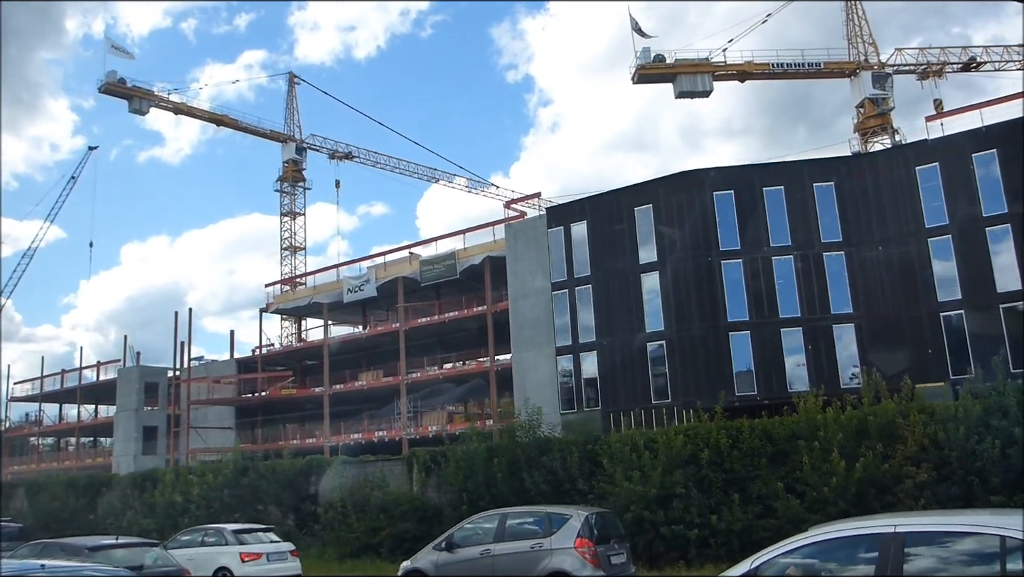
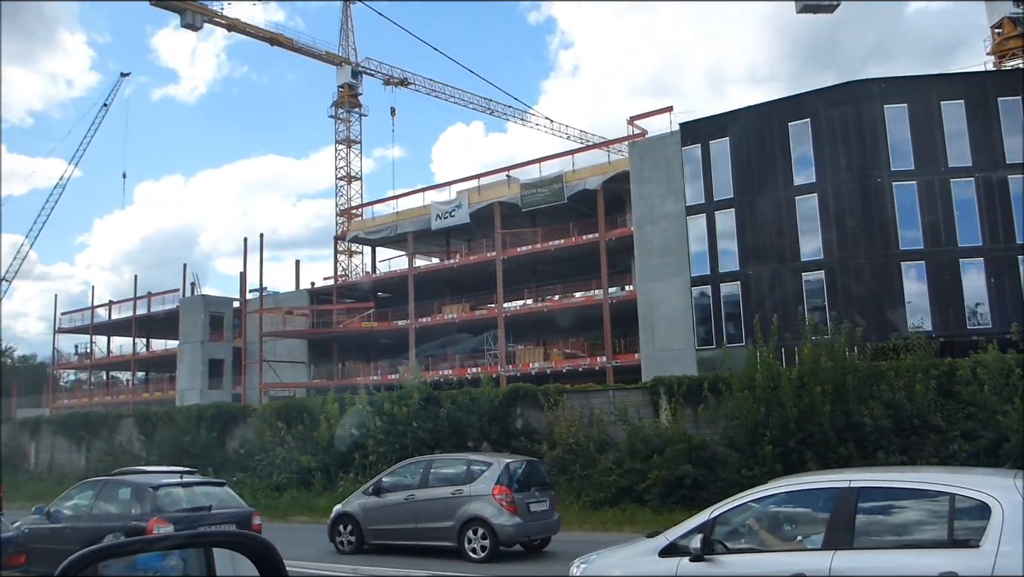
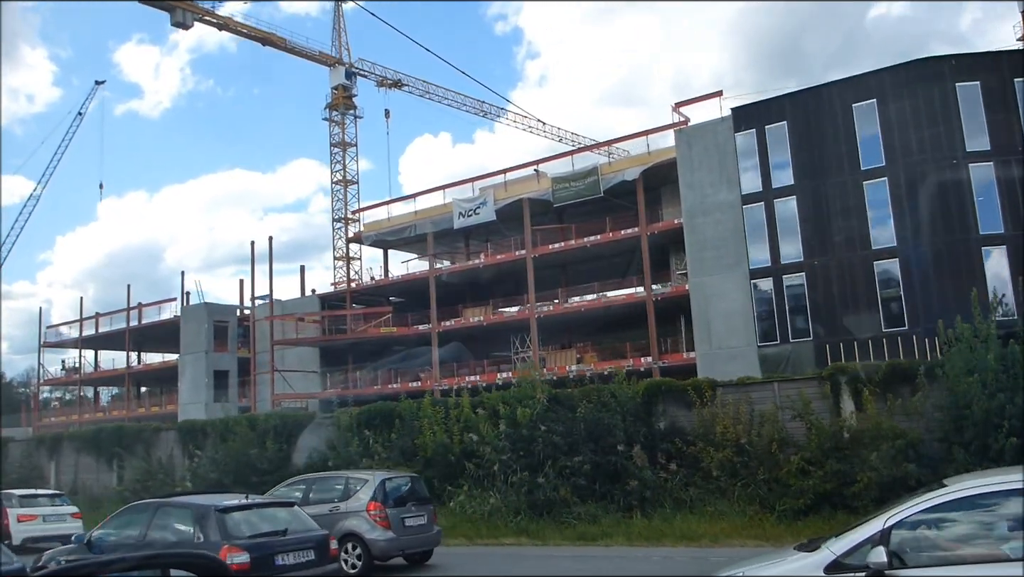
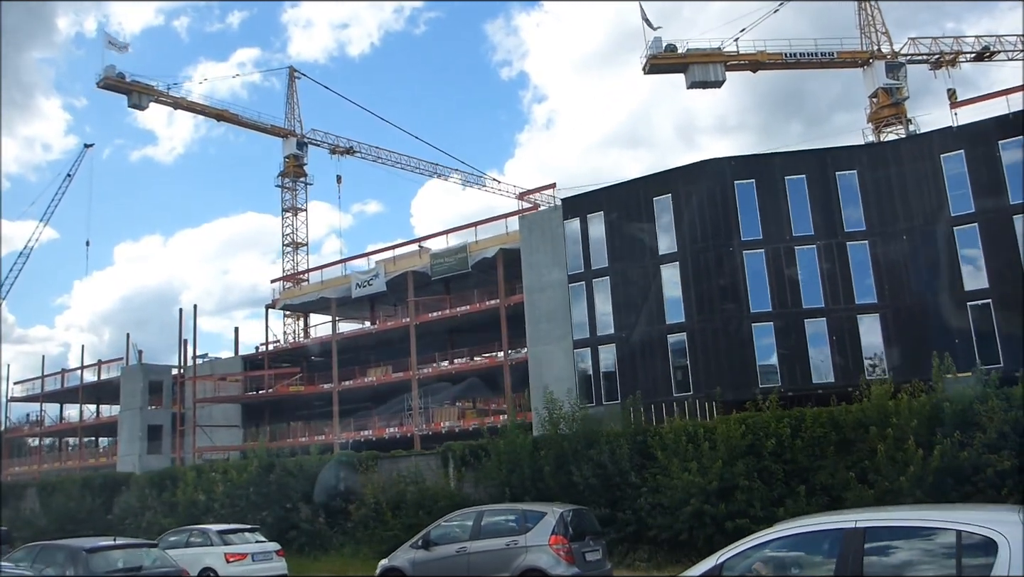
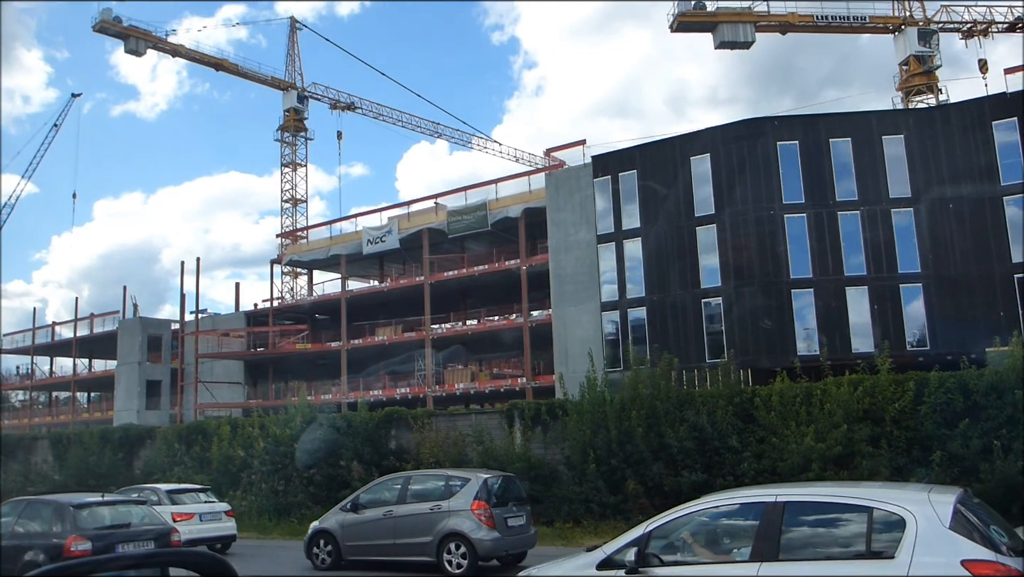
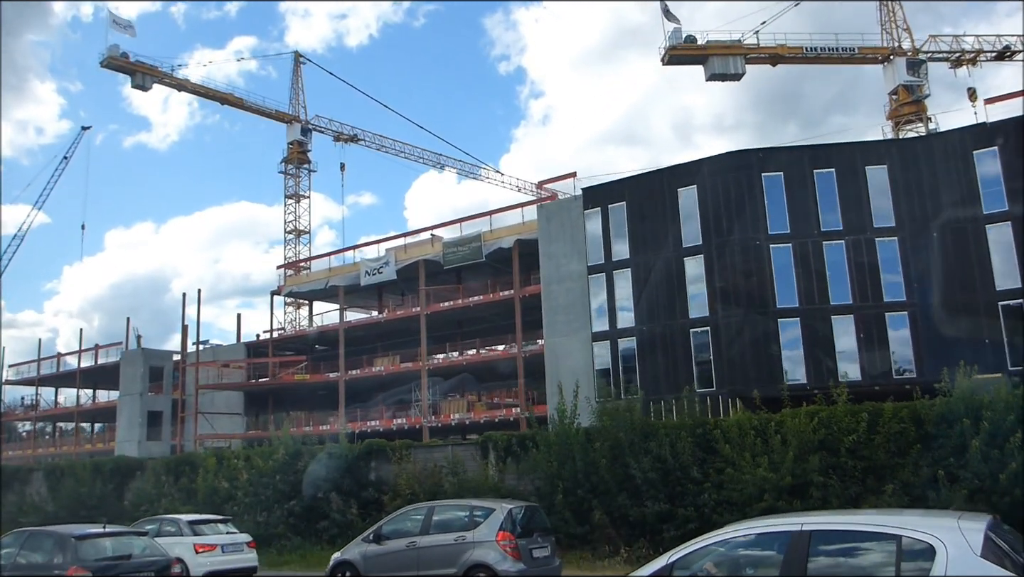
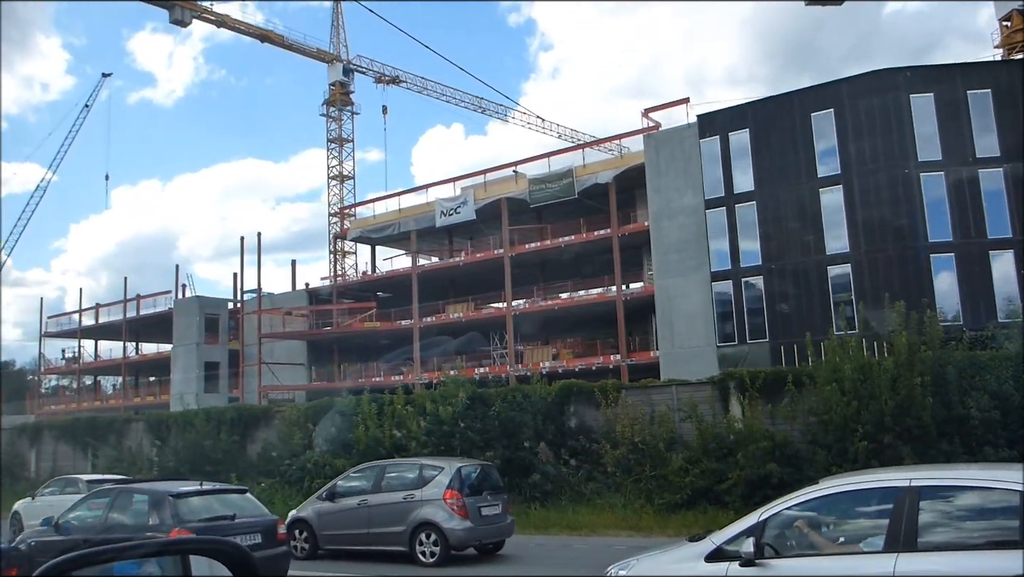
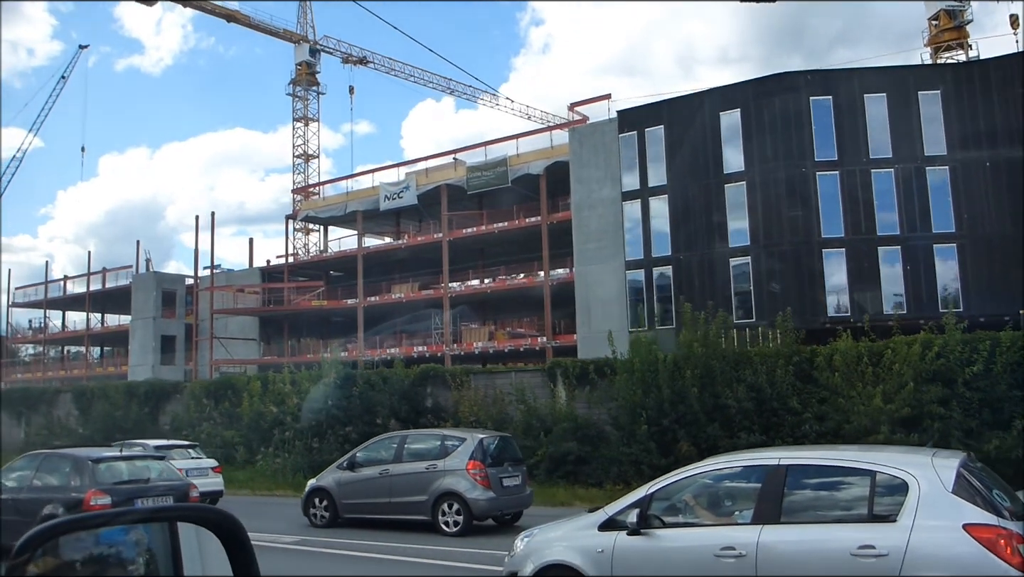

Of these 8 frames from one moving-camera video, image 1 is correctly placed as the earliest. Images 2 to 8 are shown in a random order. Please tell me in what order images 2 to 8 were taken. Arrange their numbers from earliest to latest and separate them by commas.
4, 6, 5, 8, 2, 7, 3
